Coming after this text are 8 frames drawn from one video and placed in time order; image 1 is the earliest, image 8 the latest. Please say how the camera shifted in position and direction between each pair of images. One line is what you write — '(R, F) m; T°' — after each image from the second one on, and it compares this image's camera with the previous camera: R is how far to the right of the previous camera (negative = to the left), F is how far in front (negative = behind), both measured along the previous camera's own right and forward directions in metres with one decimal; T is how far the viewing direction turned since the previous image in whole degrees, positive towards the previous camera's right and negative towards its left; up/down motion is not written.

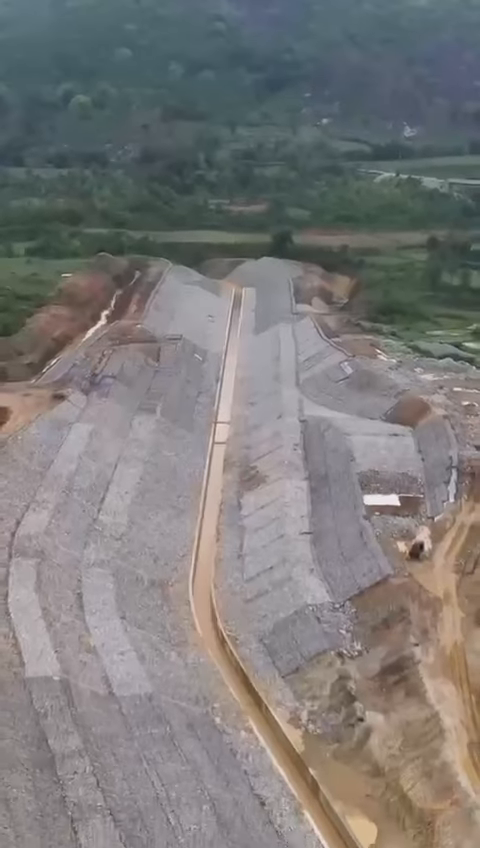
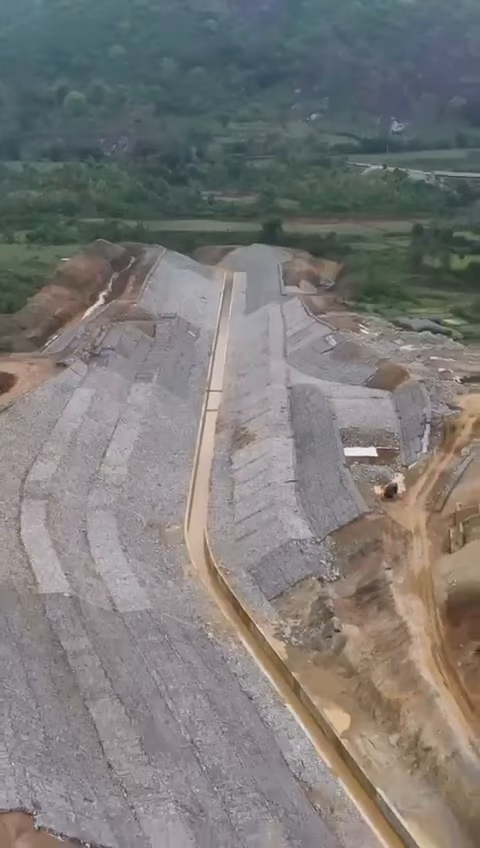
(+0.1, -2.3) m; 0°
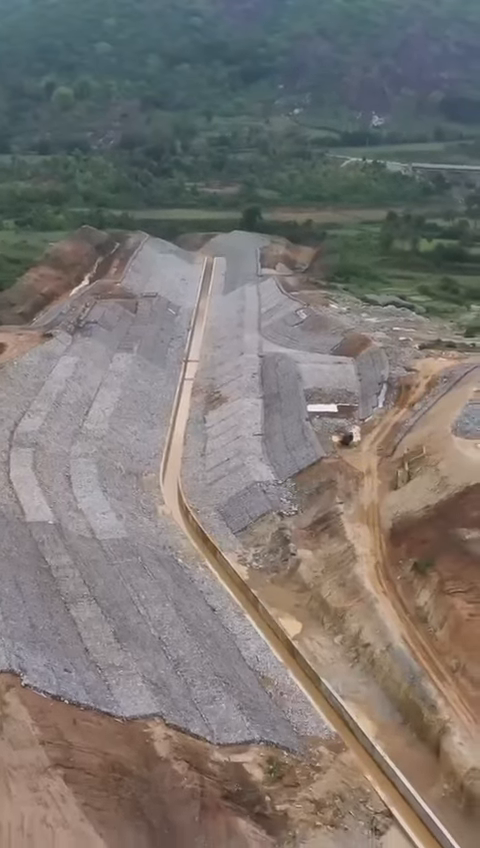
(+0.5, -2.5) m; 0°
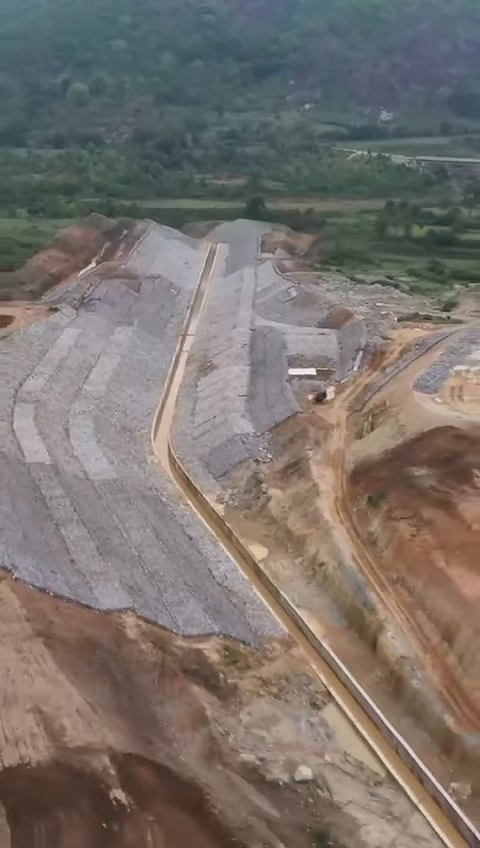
(+0.9, -2.7) m; -1°
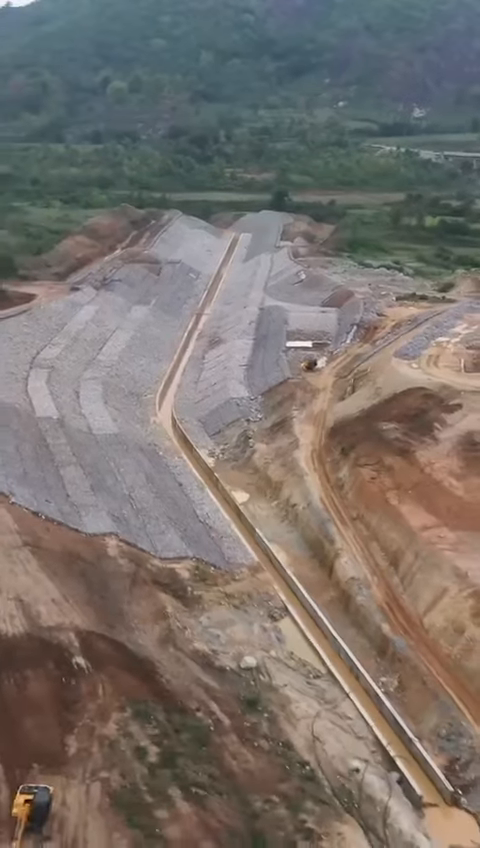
(+1.3, -2.6) m; -2°
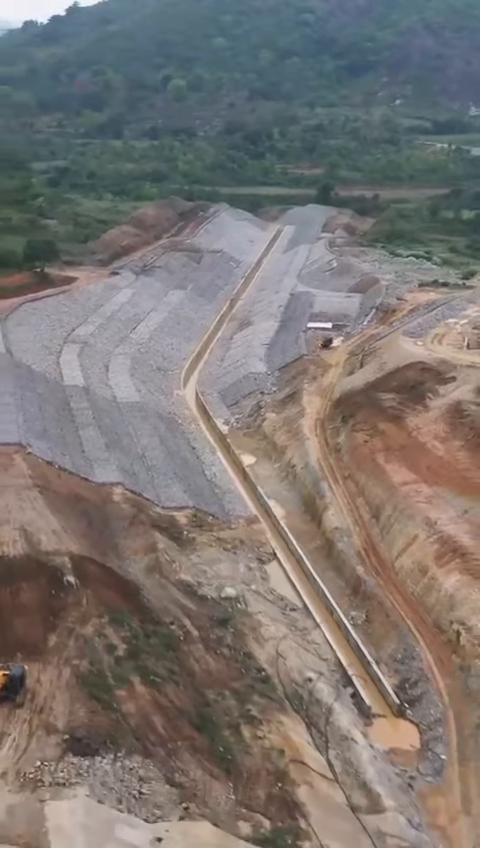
(+1.3, -2.1) m; -3°
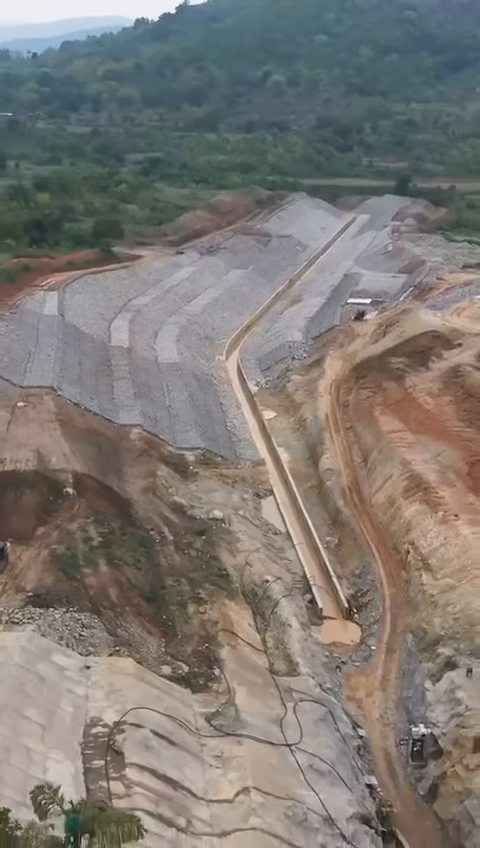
(+2.3, -2.8) m; -5°
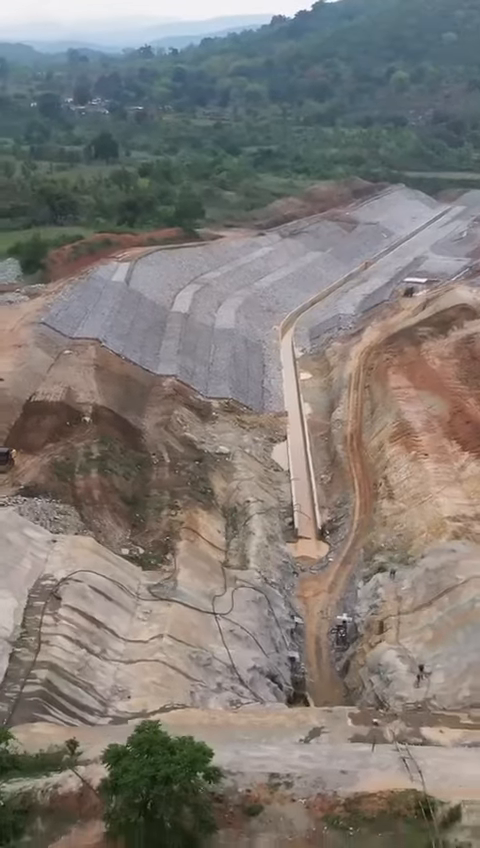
(+2.9, -2.9) m; -6°
